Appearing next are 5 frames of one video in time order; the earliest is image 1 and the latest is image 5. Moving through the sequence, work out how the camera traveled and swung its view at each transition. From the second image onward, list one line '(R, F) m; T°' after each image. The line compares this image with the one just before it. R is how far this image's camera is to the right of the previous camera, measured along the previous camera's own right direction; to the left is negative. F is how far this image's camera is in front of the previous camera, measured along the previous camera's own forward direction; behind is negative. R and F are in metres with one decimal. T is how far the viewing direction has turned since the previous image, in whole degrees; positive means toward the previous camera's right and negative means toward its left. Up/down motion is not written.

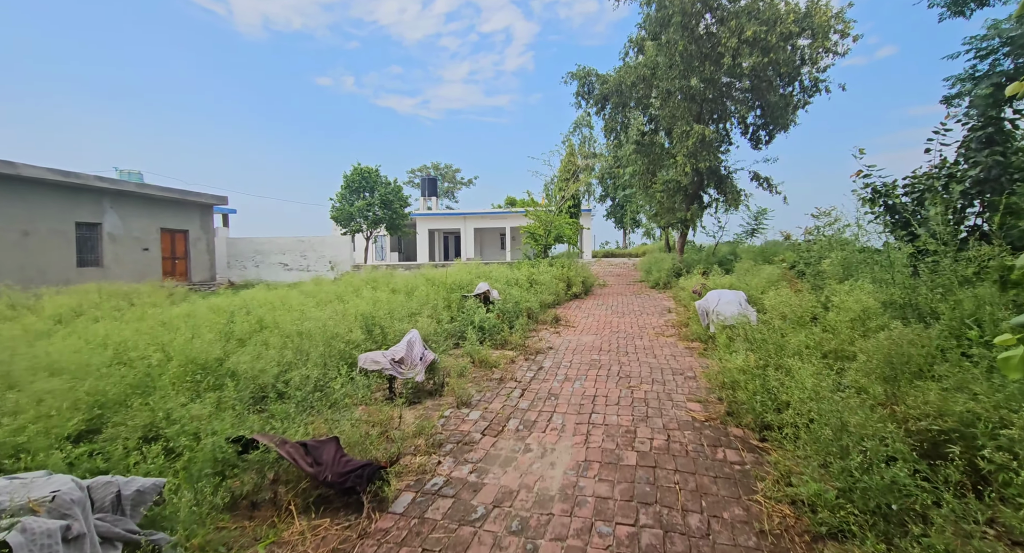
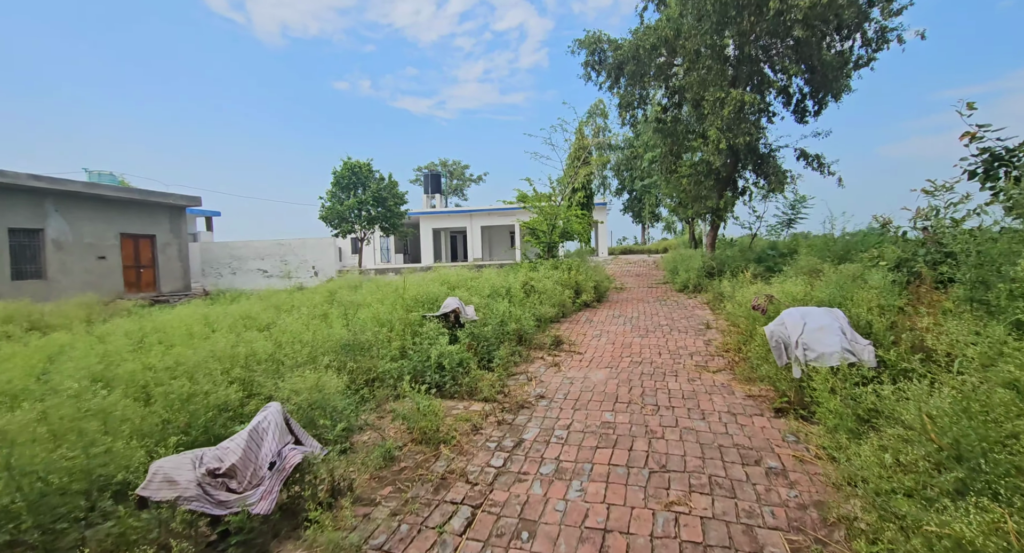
(+0.4, +1.5) m; -2°
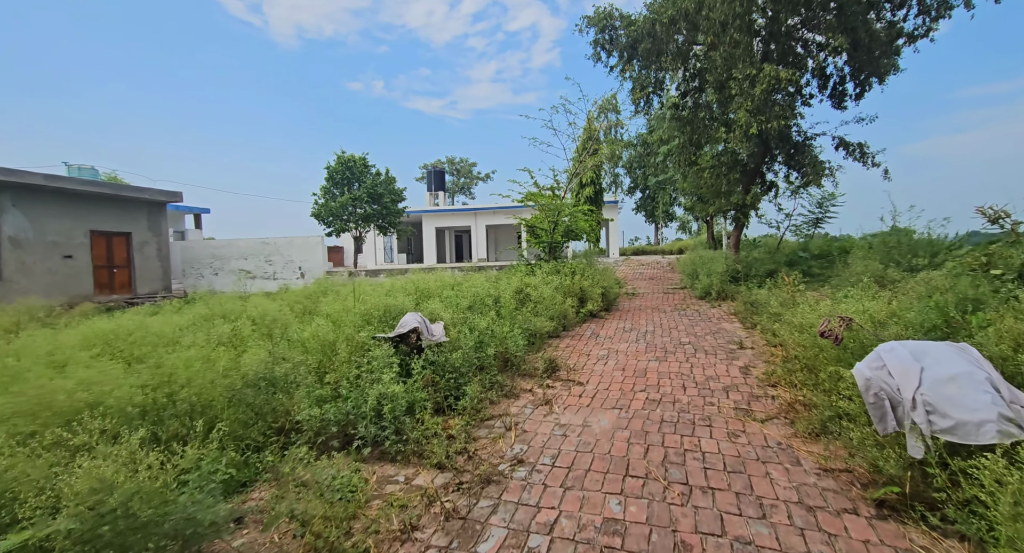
(+0.2, +1.0) m; -1°
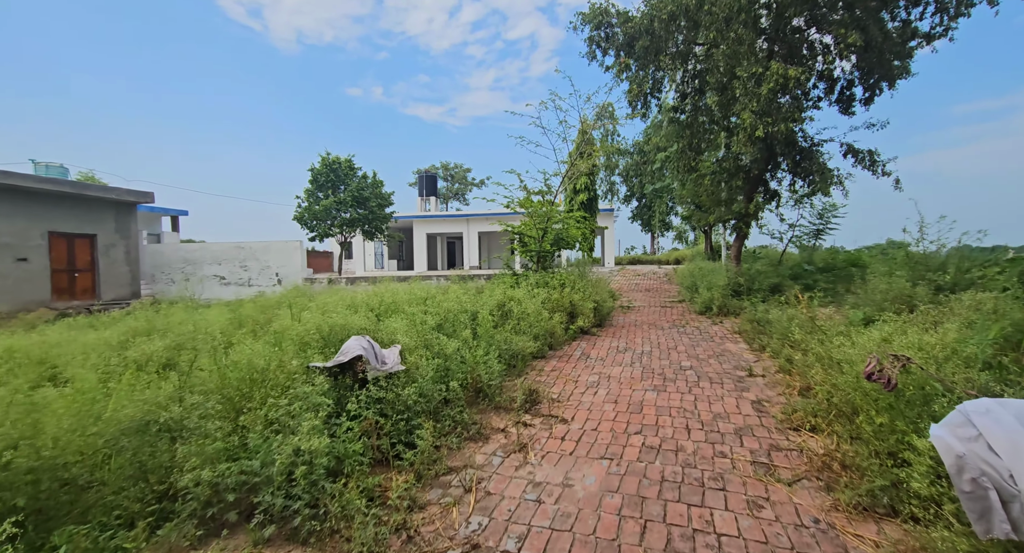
(+0.2, +0.5) m; +1°
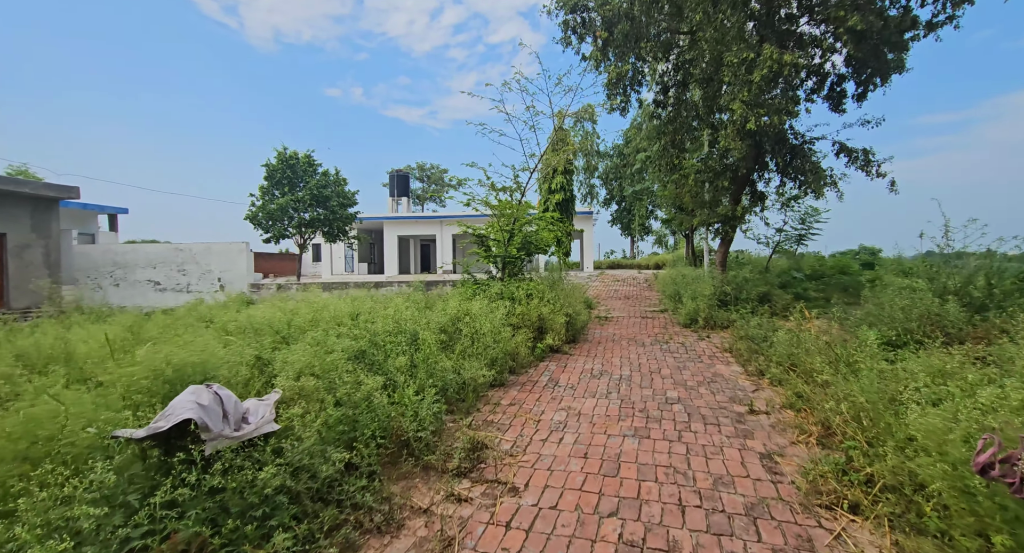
(+0.3, +0.8) m; +3°
